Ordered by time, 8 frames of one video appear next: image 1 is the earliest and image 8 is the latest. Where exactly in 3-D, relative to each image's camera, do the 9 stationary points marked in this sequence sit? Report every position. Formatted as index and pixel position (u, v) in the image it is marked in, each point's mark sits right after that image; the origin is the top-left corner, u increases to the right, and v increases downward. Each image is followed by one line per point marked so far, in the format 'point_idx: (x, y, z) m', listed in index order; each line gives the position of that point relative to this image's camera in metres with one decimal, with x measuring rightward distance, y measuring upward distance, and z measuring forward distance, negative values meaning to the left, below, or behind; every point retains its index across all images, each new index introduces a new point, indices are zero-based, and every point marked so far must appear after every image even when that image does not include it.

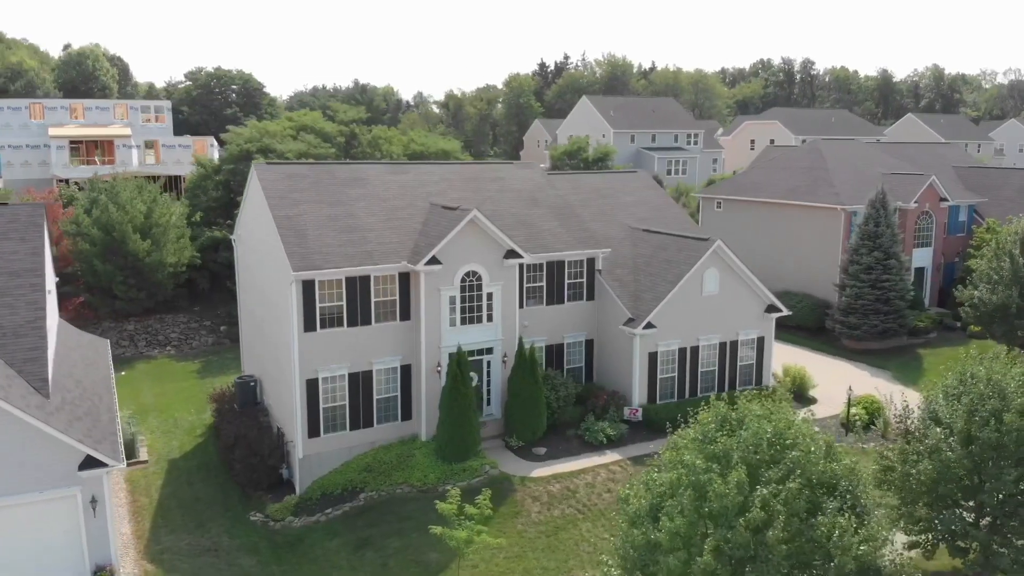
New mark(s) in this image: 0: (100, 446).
0: (-9.2, -3.5, +18.9) m
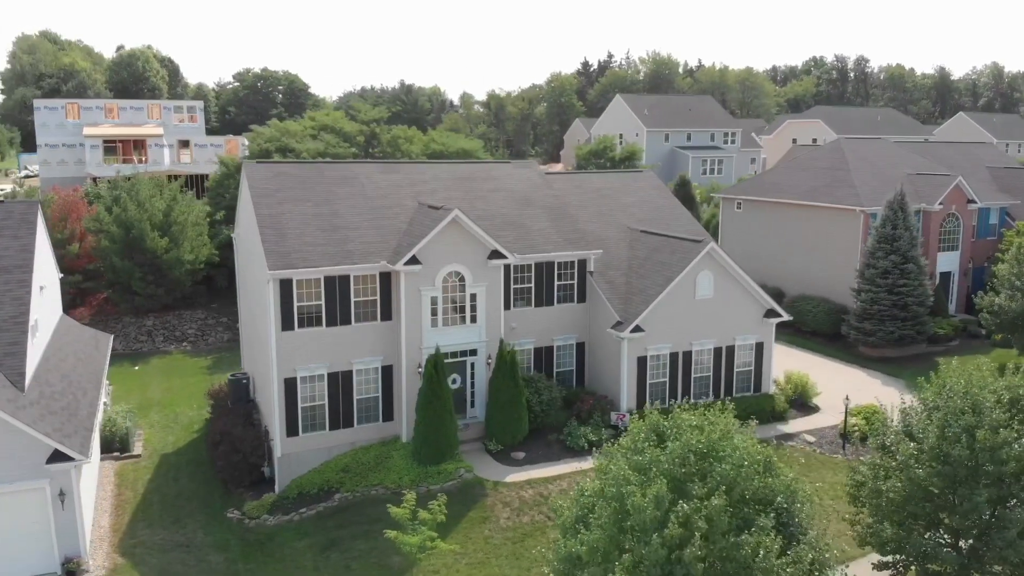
0: (-10.1, -3.5, +19.1) m
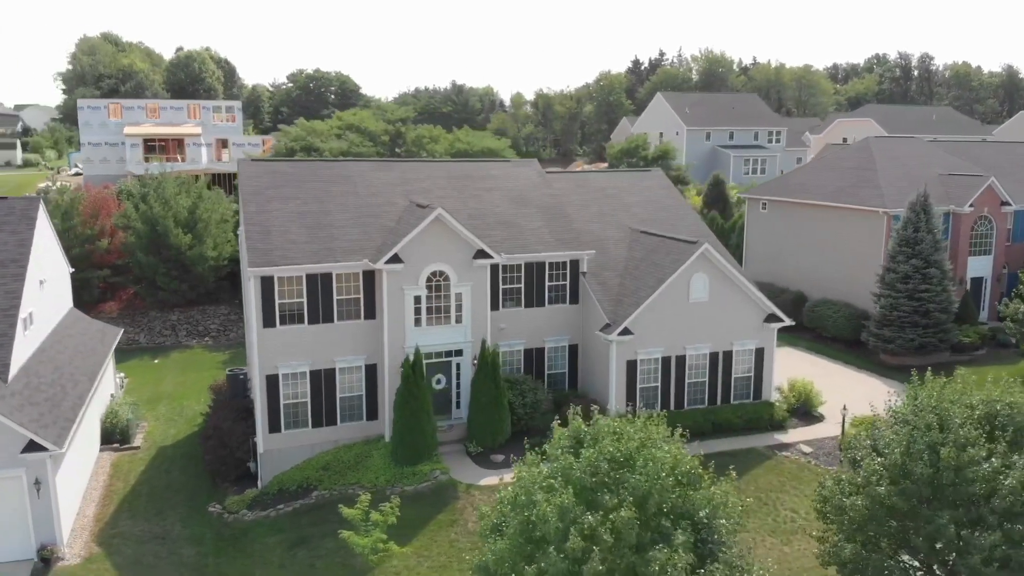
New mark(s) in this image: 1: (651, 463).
0: (-10.9, -3.3, +19.6) m
1: (+2.0, -2.5, +12.0) m
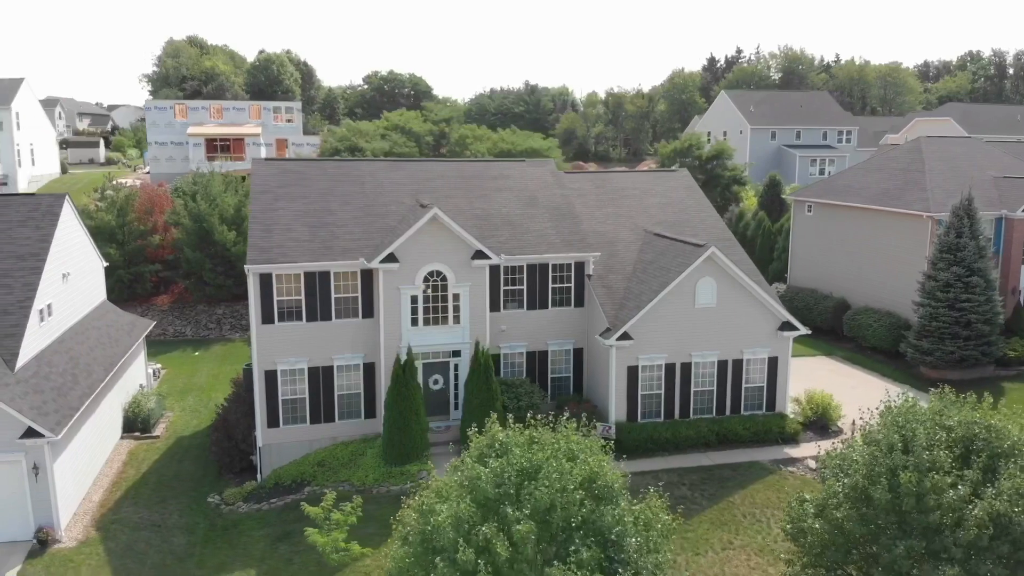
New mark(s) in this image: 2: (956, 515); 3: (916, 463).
0: (-11.4, -3.2, +20.4) m
1: (+0.7, -2.6, +11.6) m
2: (+6.8, -3.5, +12.8) m
3: (+6.4, -2.8, +13.3) m
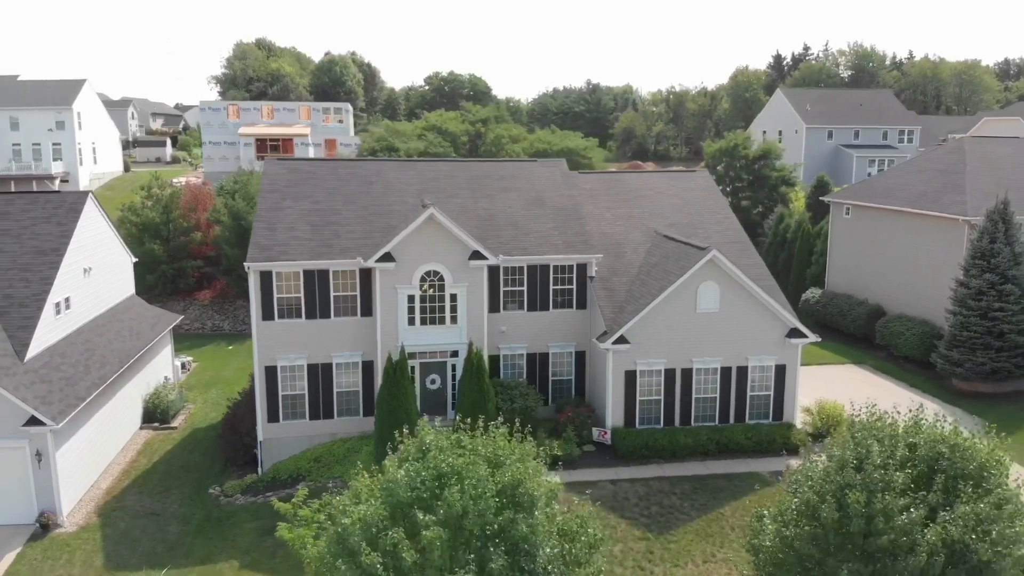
0: (-11.8, -3.0, +21.2) m
1: (-0.5, -2.6, +11.4) m
2: (+5.7, -3.6, +12.1) m
3: (+5.3, -2.9, +12.6) m
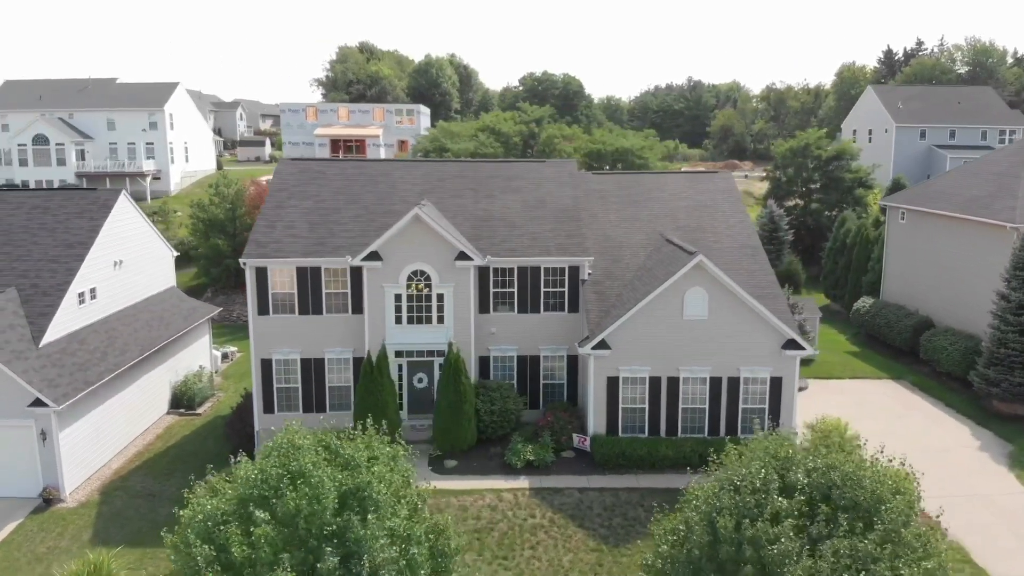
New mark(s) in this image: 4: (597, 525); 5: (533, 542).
0: (-12.5, -2.8, +22.7) m
1: (-2.7, -2.6, +11.5) m
2: (+3.5, -3.8, +11.3) m
3: (+3.3, -3.1, +11.8) m
4: (+2.0, -5.6, +19.9) m
5: (+0.5, -5.8, +19.3) m
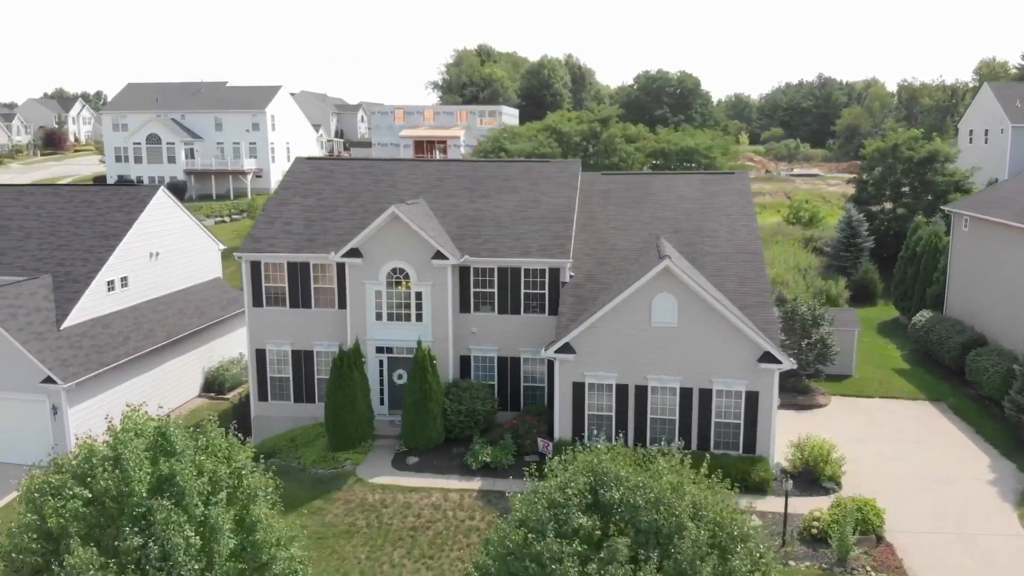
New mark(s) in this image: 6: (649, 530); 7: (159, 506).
0: (-13.2, -2.4, +24.7) m
1: (-5.5, -2.5, +12.0) m
2: (+0.6, -3.9, +10.8) m
3: (+0.4, -3.1, +11.3) m
4: (+0.5, -5.7, +19.5) m
5: (-1.1, -5.8, +19.1) m
6: (+1.8, -3.1, +11.0) m
7: (-4.9, -3.1, +11.8) m
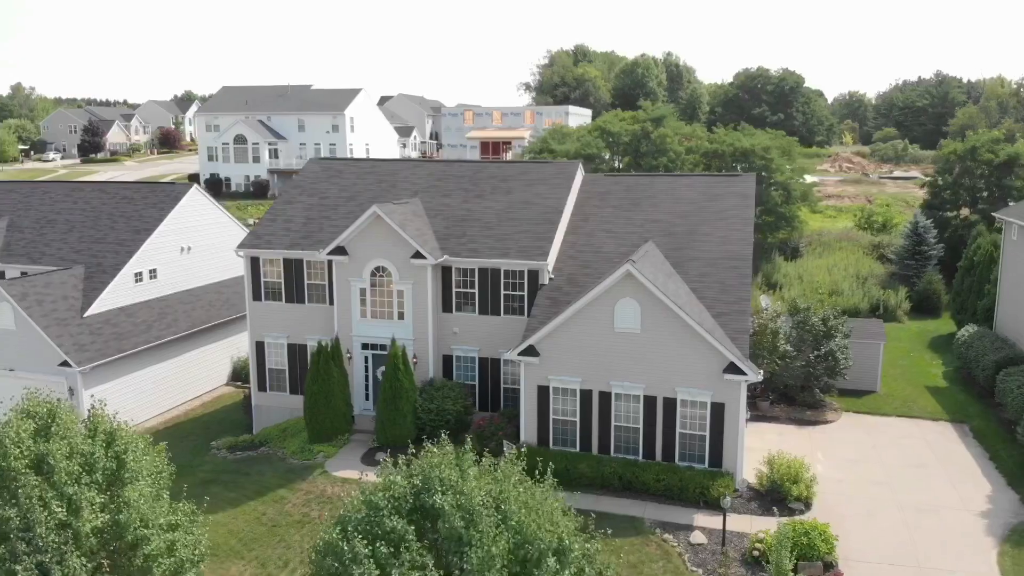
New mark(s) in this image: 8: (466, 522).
0: (-13.7, -2.1, +26.5) m
1: (-7.8, -2.4, +12.8) m
2: (-2.0, -3.9, +10.8) m
3: (-2.1, -3.1, +11.3) m
4: (-0.9, -5.7, +19.5) m
5: (-2.6, -5.8, +19.3) m
6: (-0.7, -3.2, +10.8) m
7: (-7.3, -2.9, +12.5) m
8: (-0.6, -3.0, +10.7) m
